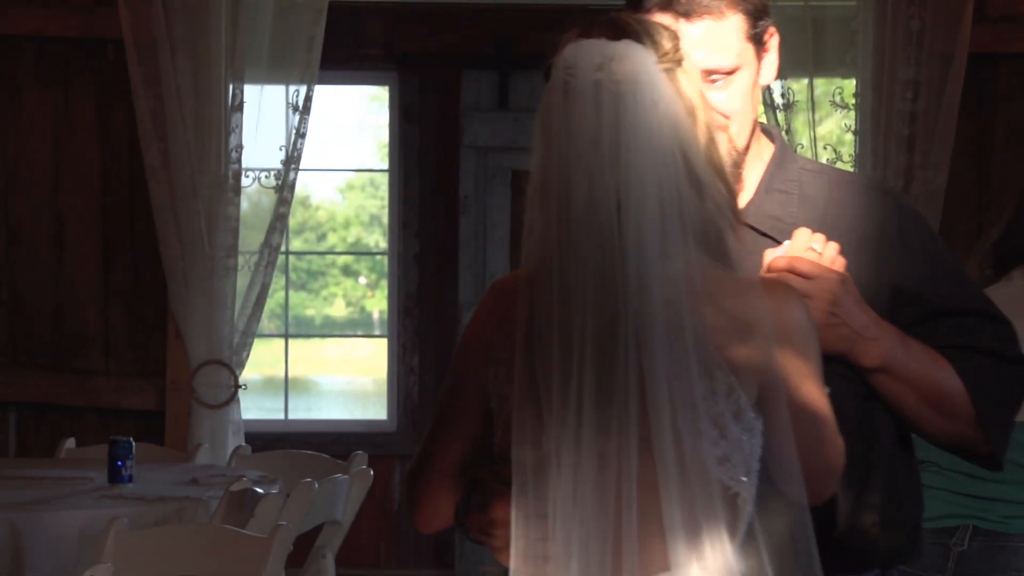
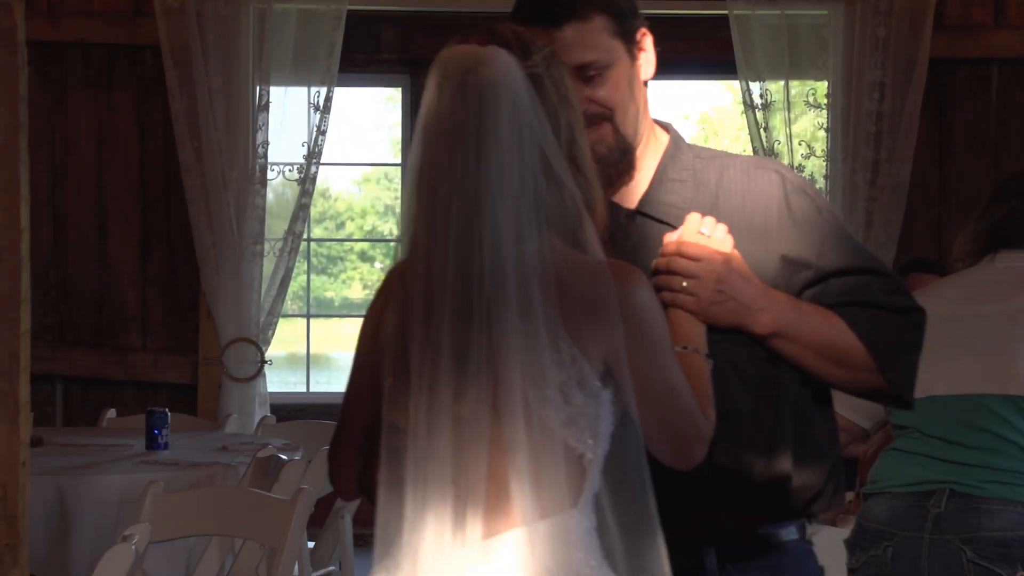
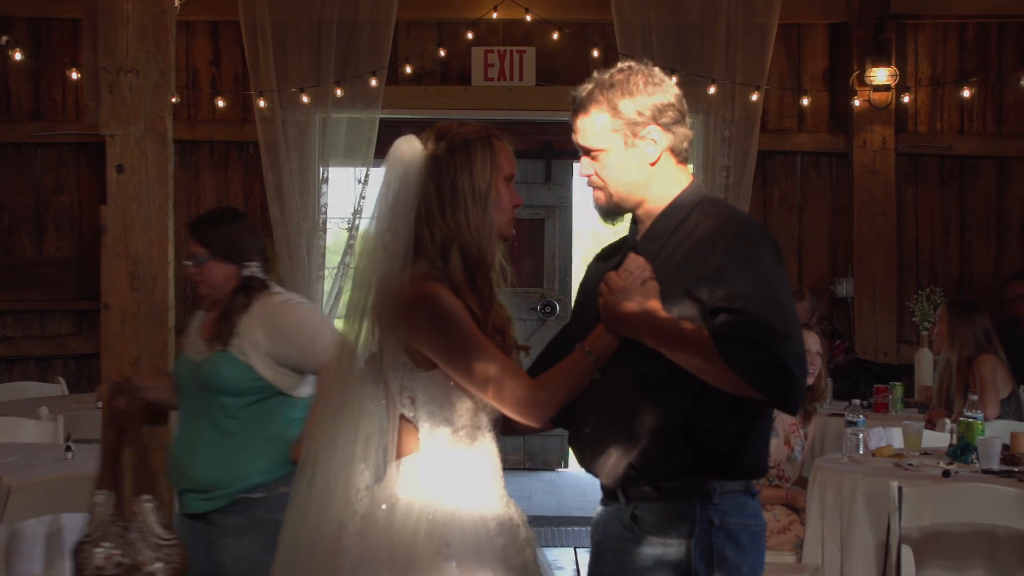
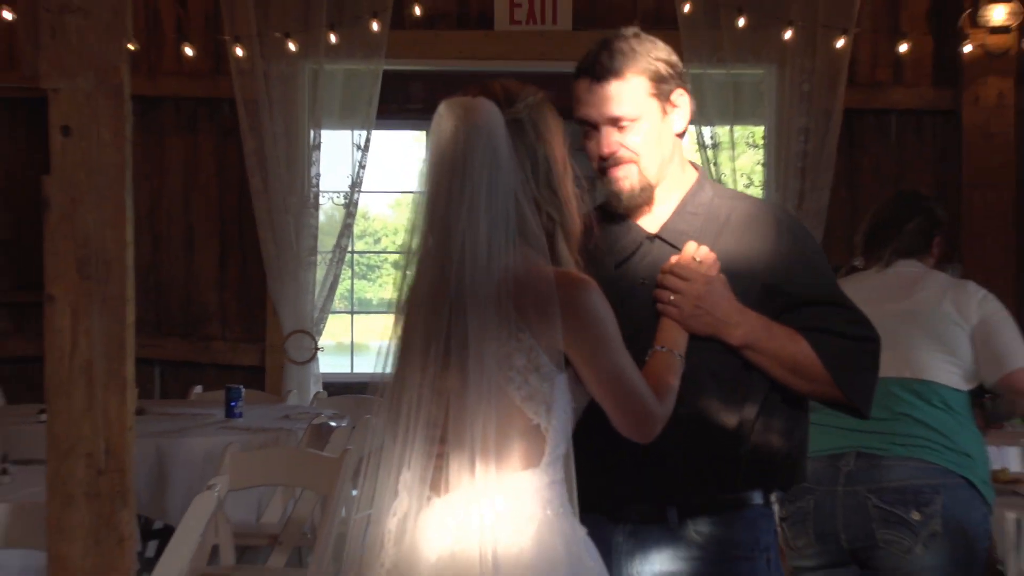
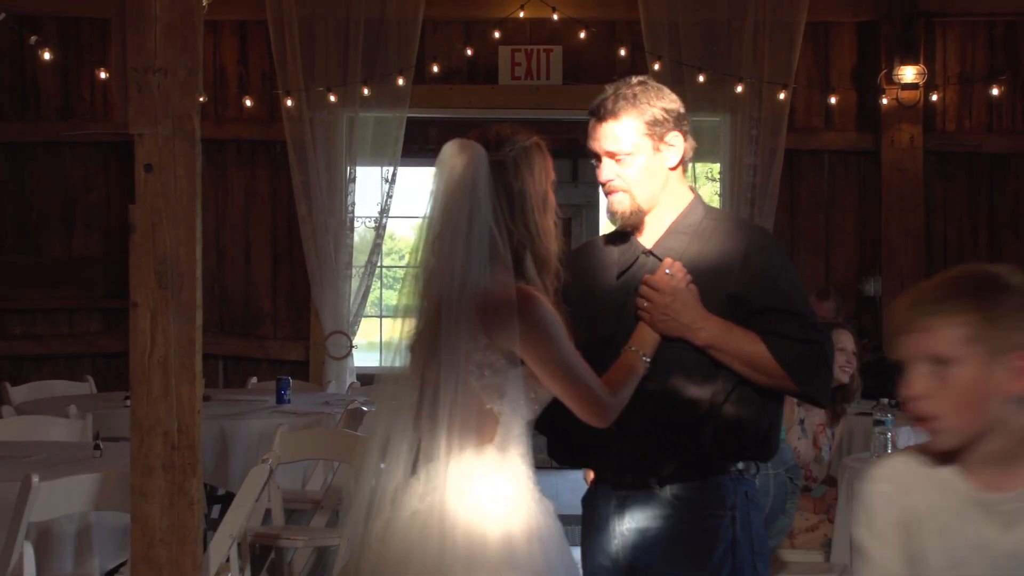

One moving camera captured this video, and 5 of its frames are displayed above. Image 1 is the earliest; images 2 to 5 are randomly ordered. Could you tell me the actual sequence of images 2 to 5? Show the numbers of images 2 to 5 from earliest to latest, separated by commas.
2, 4, 5, 3
